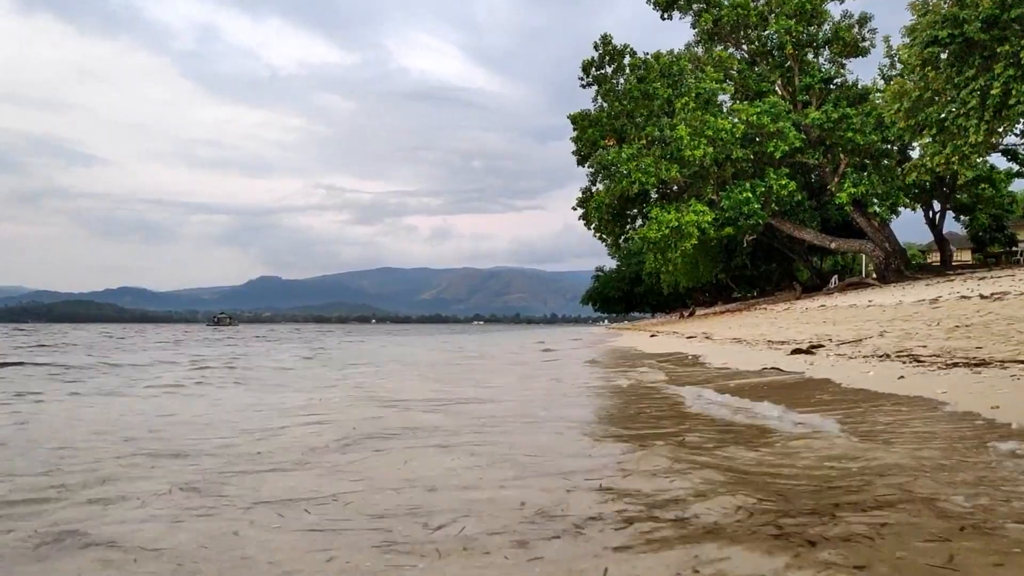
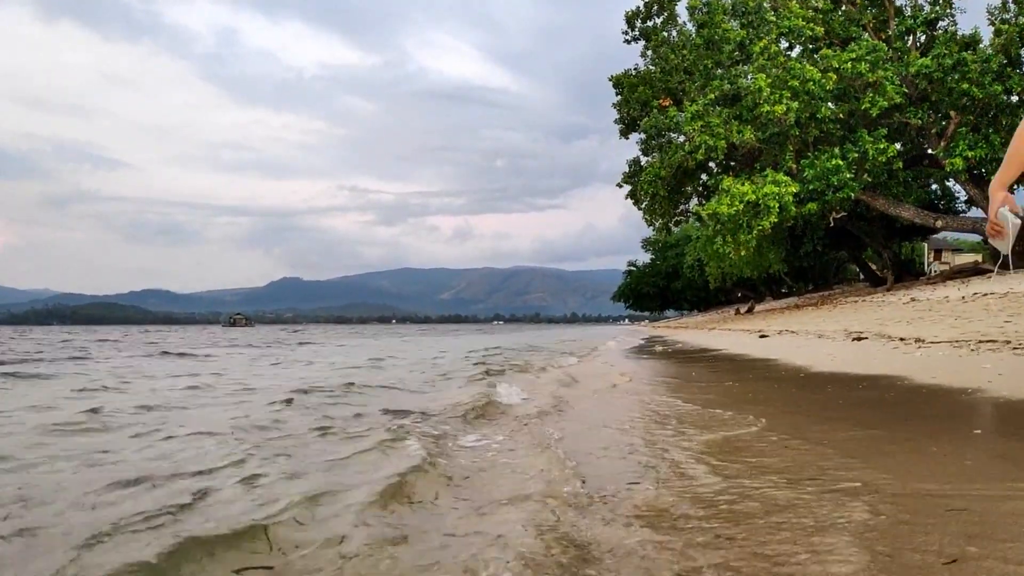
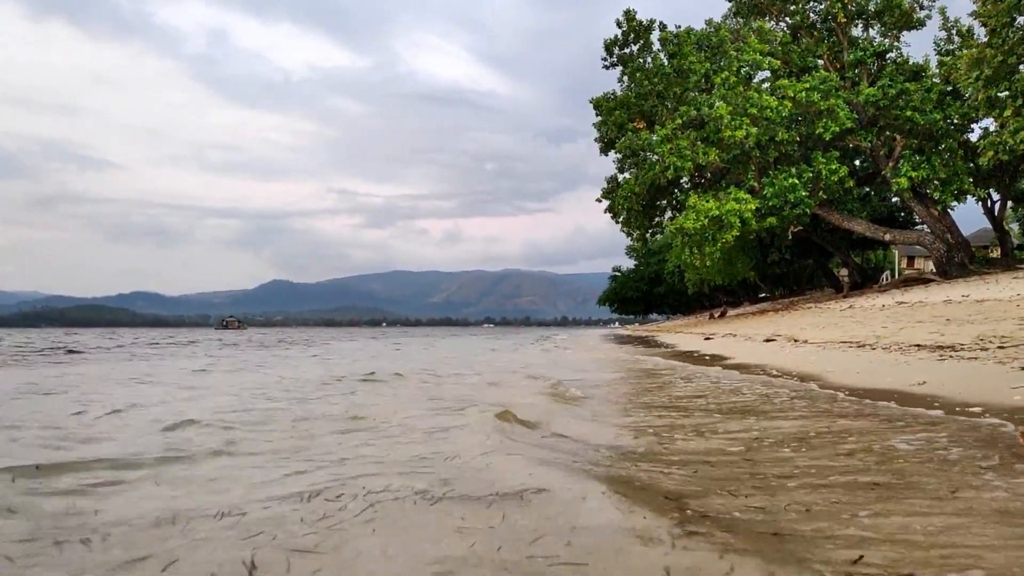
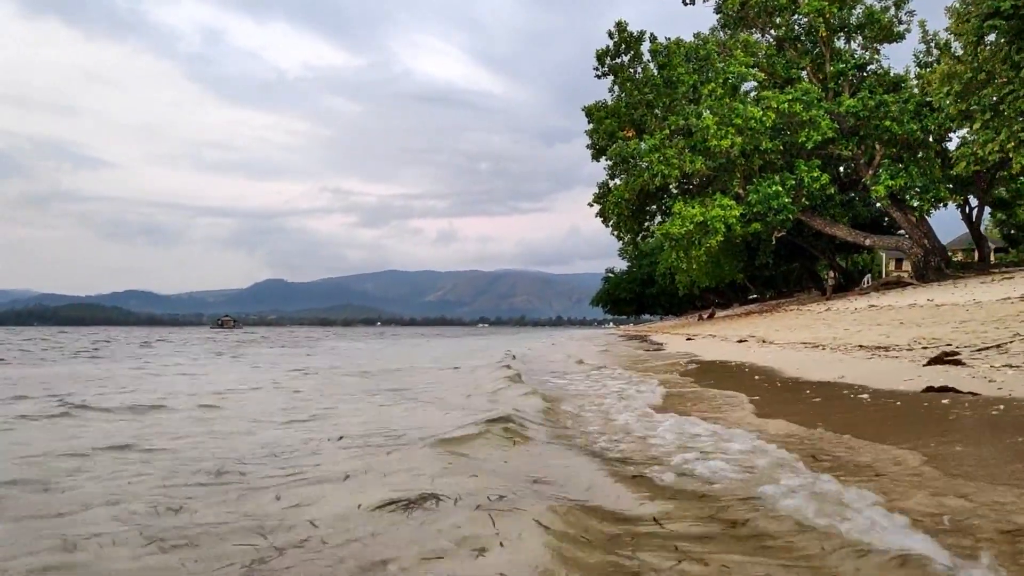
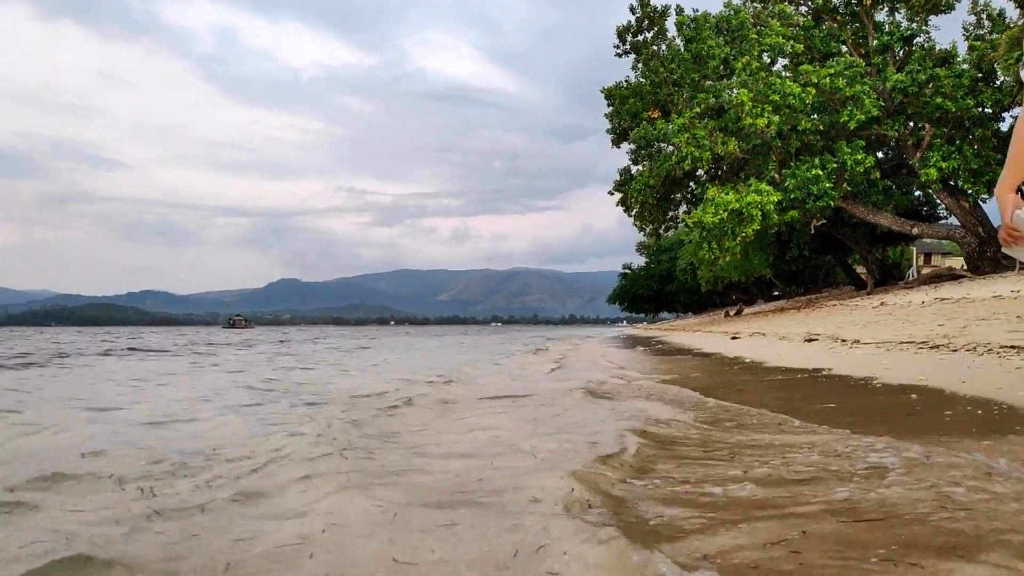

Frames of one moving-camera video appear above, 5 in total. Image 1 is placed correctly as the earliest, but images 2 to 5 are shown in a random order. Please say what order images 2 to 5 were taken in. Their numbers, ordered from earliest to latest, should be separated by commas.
4, 3, 5, 2
